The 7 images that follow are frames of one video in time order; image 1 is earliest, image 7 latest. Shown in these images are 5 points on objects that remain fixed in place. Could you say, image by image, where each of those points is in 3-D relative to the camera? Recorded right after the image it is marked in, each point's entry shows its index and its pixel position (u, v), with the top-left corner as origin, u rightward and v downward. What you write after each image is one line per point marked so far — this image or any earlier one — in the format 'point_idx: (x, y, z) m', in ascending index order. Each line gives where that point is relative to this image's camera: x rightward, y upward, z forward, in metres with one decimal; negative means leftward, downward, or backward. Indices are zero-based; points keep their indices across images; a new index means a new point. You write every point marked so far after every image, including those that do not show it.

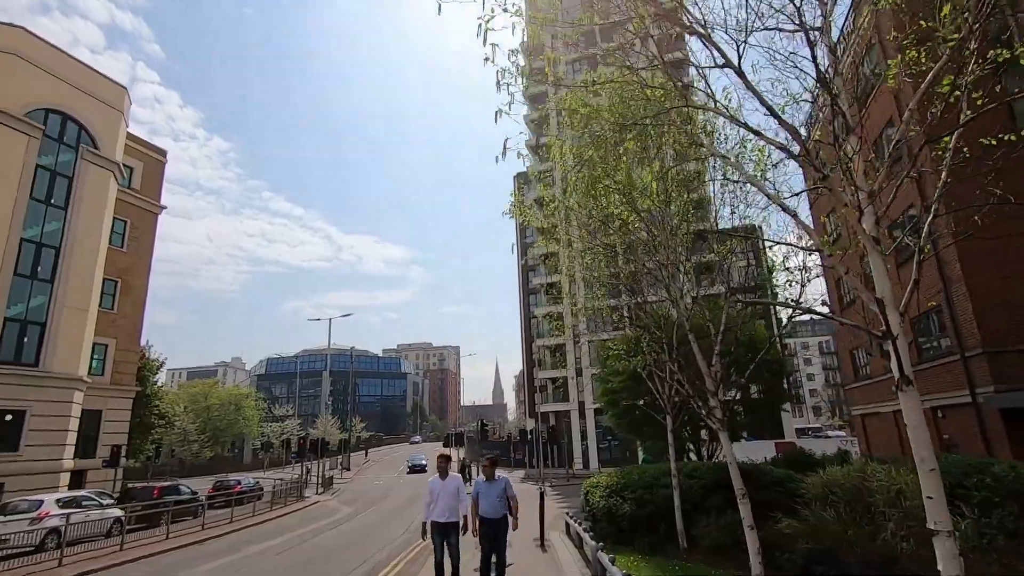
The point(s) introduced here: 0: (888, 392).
0: (+11.8, -3.3, +17.0) m
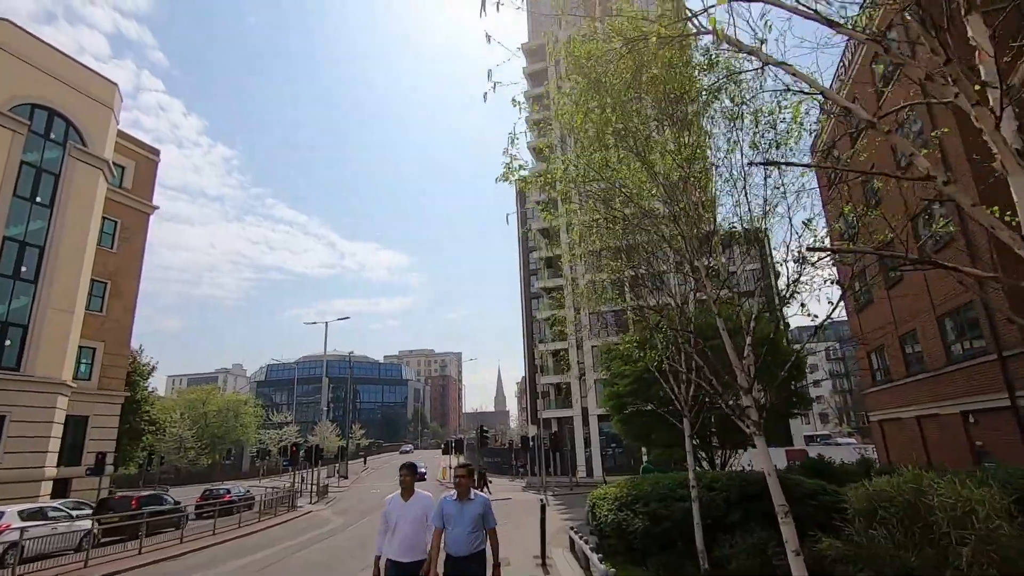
0: (+11.8, -3.2, +16.0) m
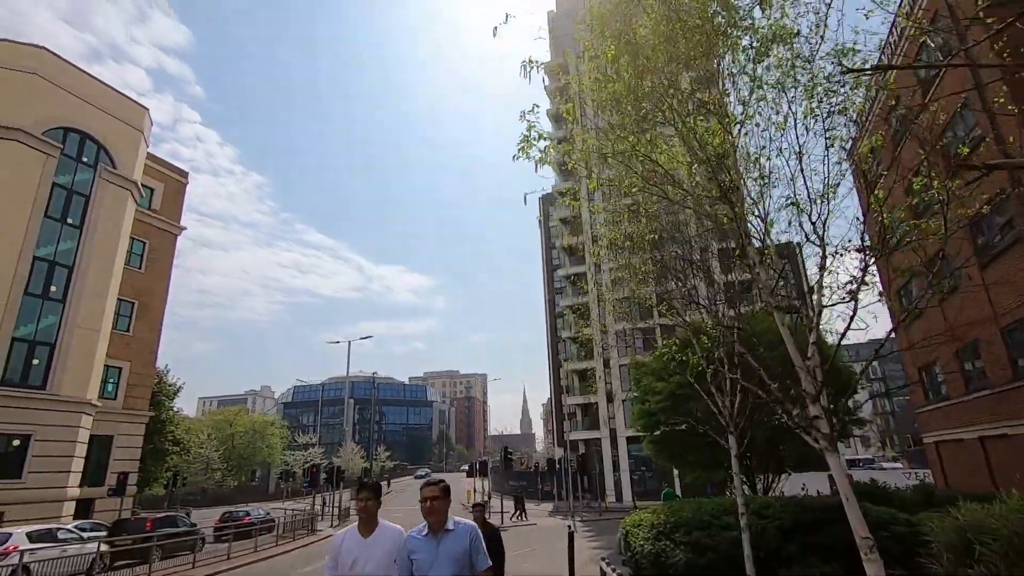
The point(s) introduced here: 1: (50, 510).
0: (+12.5, -3.5, +14.7) m
1: (-17.0, -8.1, +19.9) m
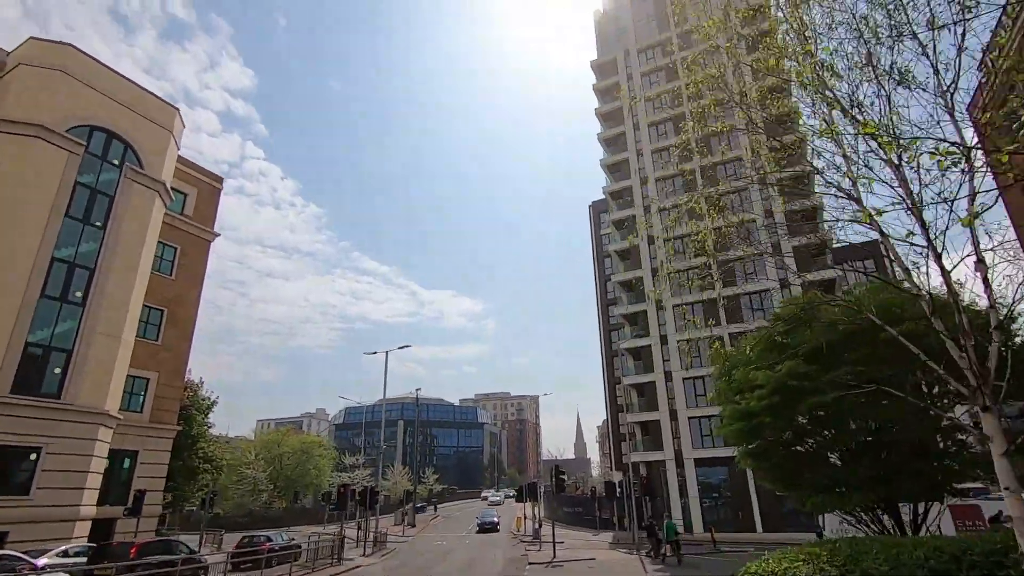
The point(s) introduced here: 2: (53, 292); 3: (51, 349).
0: (+13.5, -2.7, +10.6) m
1: (-15.2, -8.1, +18.3) m
2: (-16.6, -0.1, +19.7) m
3: (-16.4, -2.2, +19.3) m
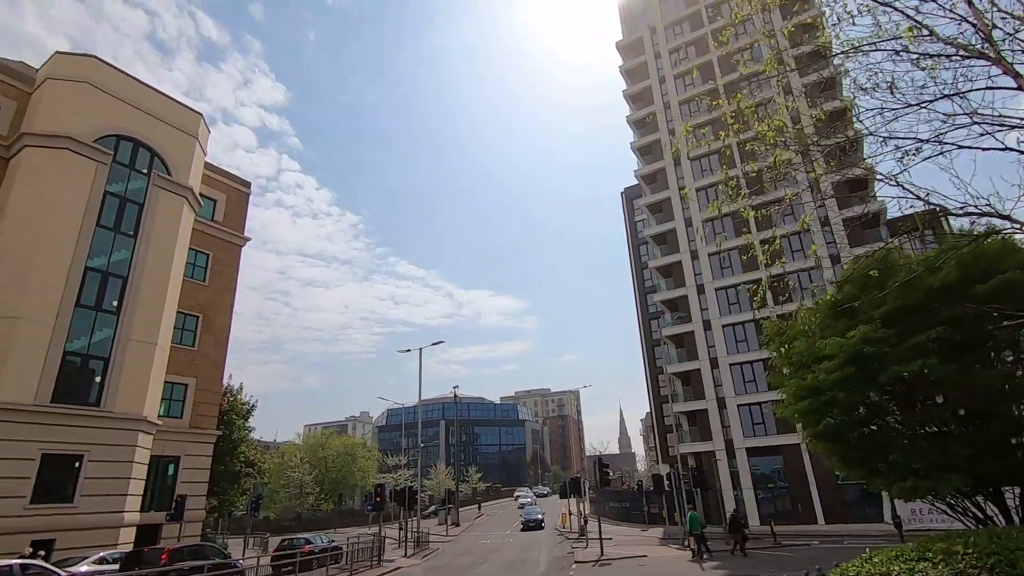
0: (+14.0, -1.6, +8.8) m
1: (-13.8, -8.4, +18.4) m
2: (-15.5, -0.5, +19.9) m
3: (-15.2, -2.5, +19.5) m
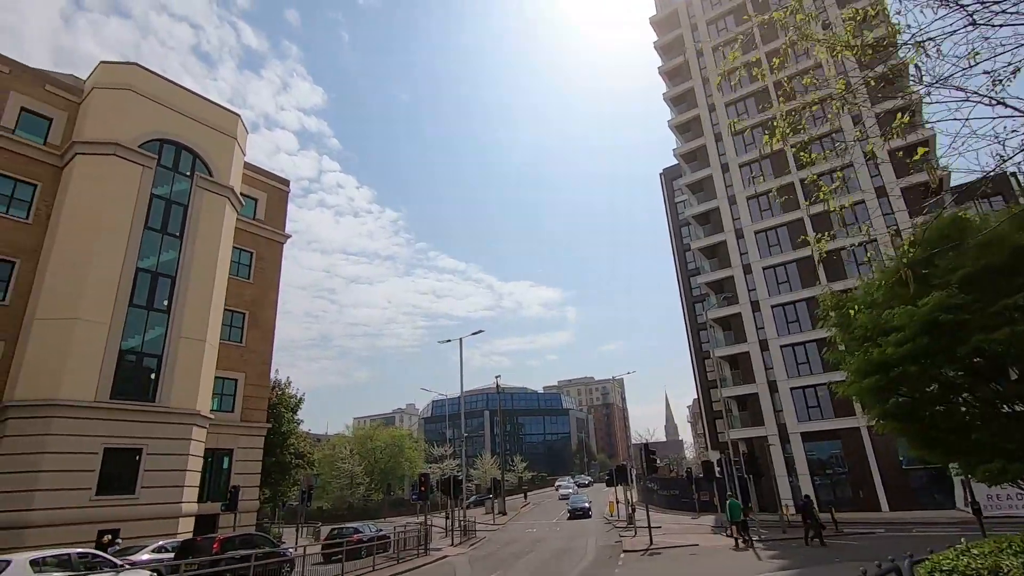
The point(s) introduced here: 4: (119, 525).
0: (+14.6, -0.8, +7.4) m
1: (-12.2, -8.4, +19.1) m
2: (-14.1, -0.5, +20.6) m
3: (-13.7, -2.5, +20.2) m
4: (-13.0, -7.8, +18.0) m
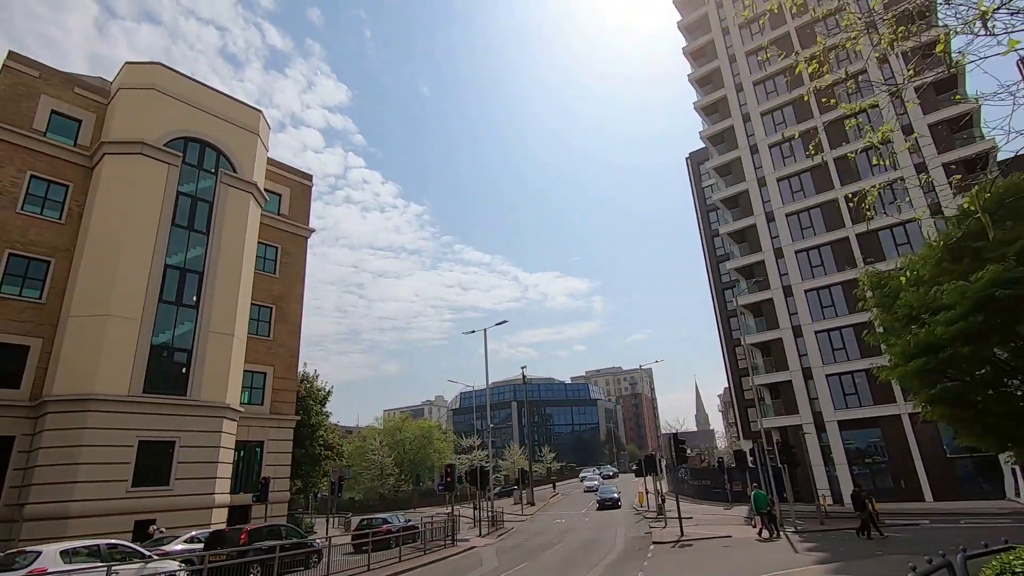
0: (+14.8, -0.3, +6.4) m
1: (-11.3, -8.2, +19.5) m
2: (-13.2, -0.3, +20.9) m
3: (-12.8, -2.4, +20.6) m
4: (-12.1, -7.7, +18.4) m
